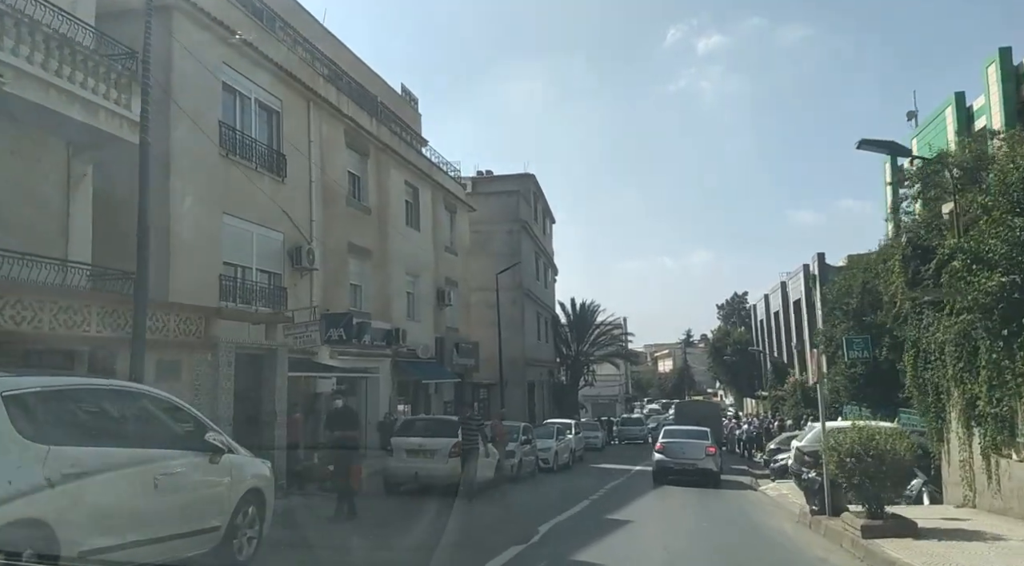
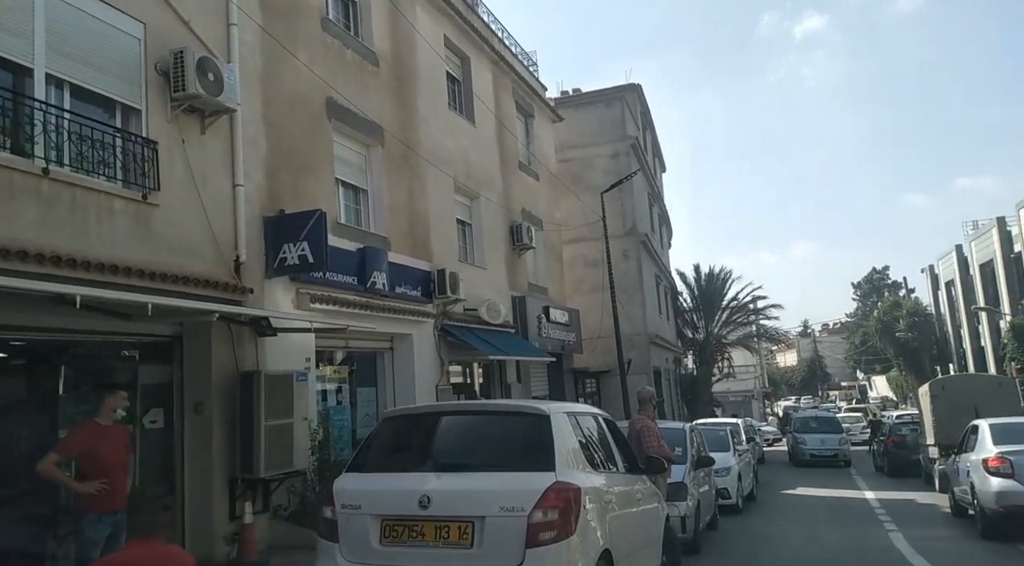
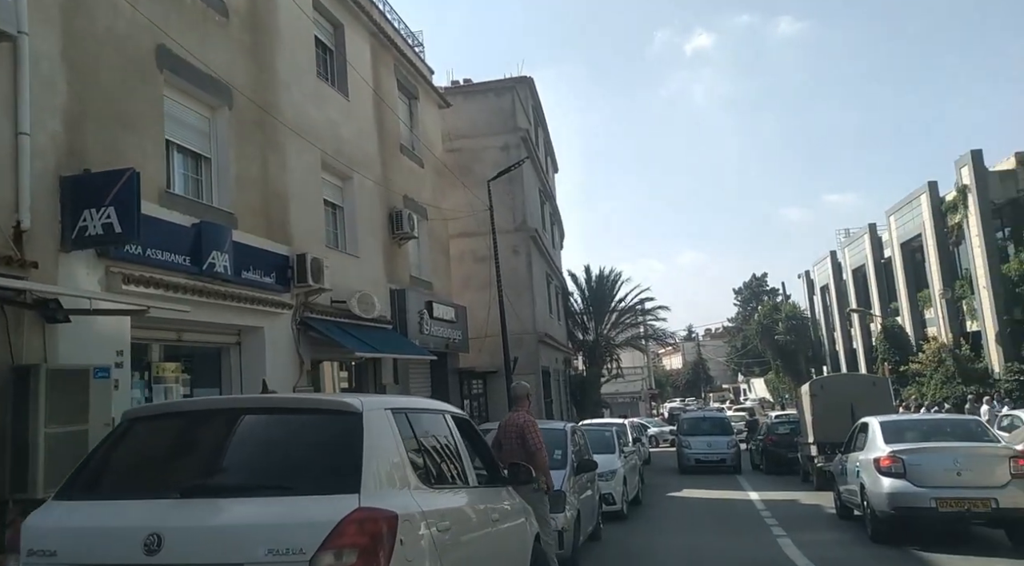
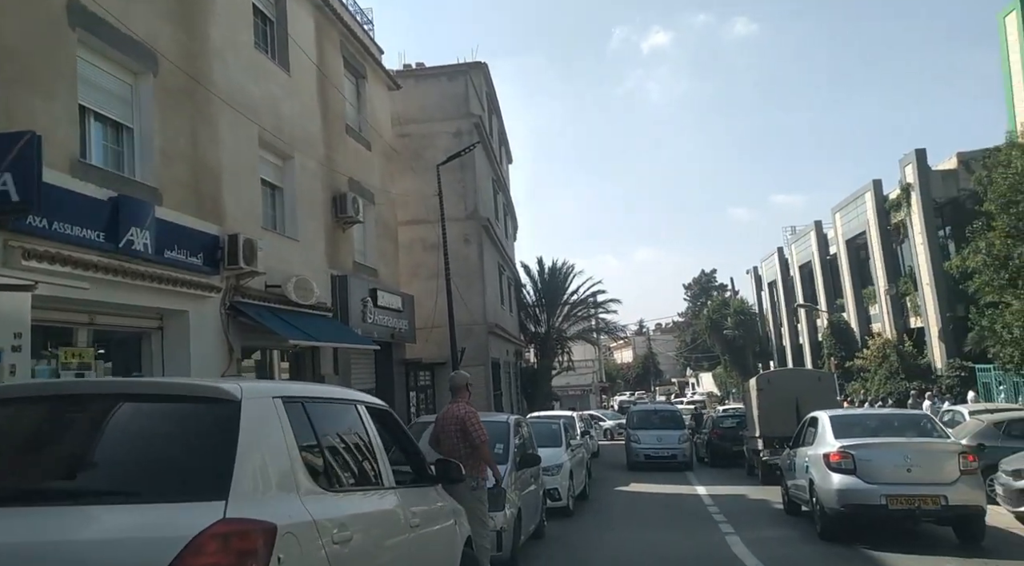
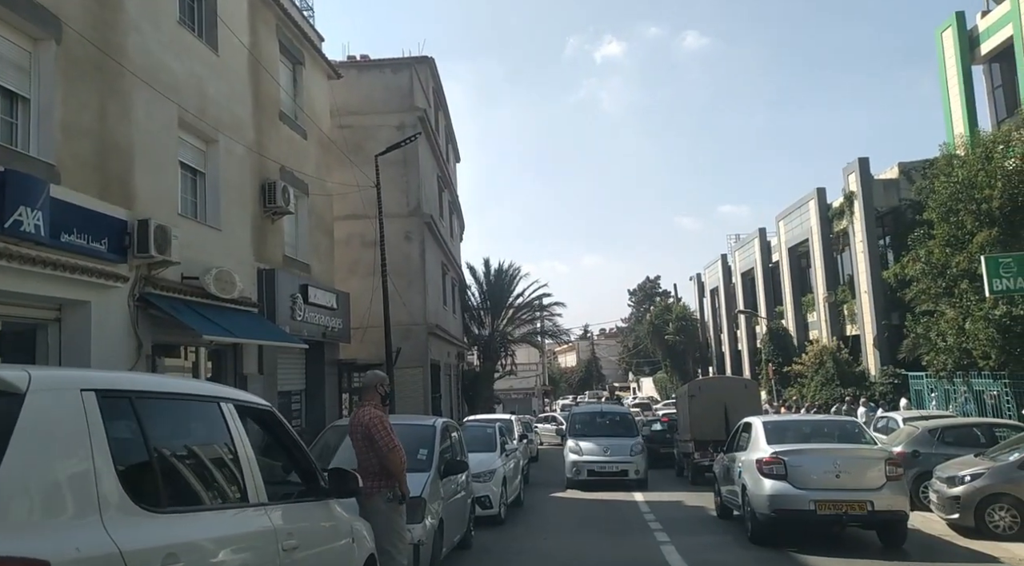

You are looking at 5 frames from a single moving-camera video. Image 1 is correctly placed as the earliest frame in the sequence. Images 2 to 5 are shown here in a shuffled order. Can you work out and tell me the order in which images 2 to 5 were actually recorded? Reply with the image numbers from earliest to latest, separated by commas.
2, 3, 4, 5
